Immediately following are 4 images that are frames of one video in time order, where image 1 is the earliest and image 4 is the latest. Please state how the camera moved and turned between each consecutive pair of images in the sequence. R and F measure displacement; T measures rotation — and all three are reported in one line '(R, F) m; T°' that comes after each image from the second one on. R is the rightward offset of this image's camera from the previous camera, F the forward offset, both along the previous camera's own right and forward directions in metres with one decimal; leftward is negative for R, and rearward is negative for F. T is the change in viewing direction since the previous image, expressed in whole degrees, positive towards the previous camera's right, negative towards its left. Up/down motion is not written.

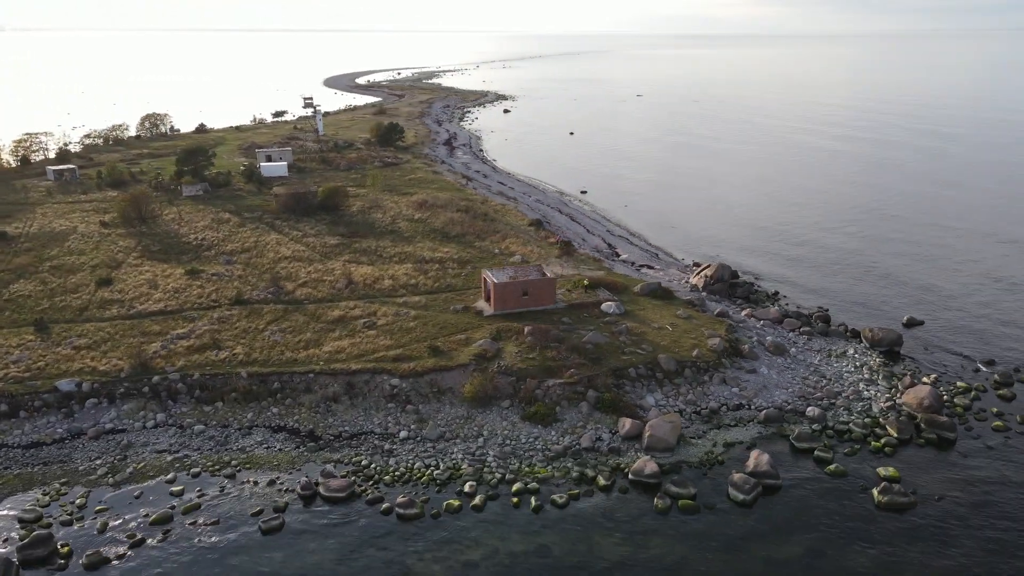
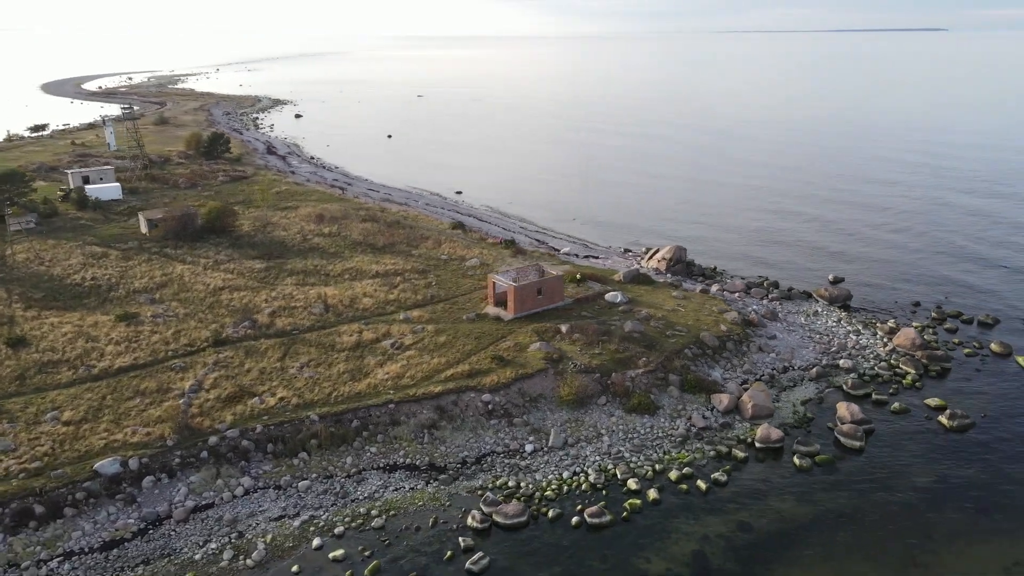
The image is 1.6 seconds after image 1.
(-12.9, +2.4) m; +19°
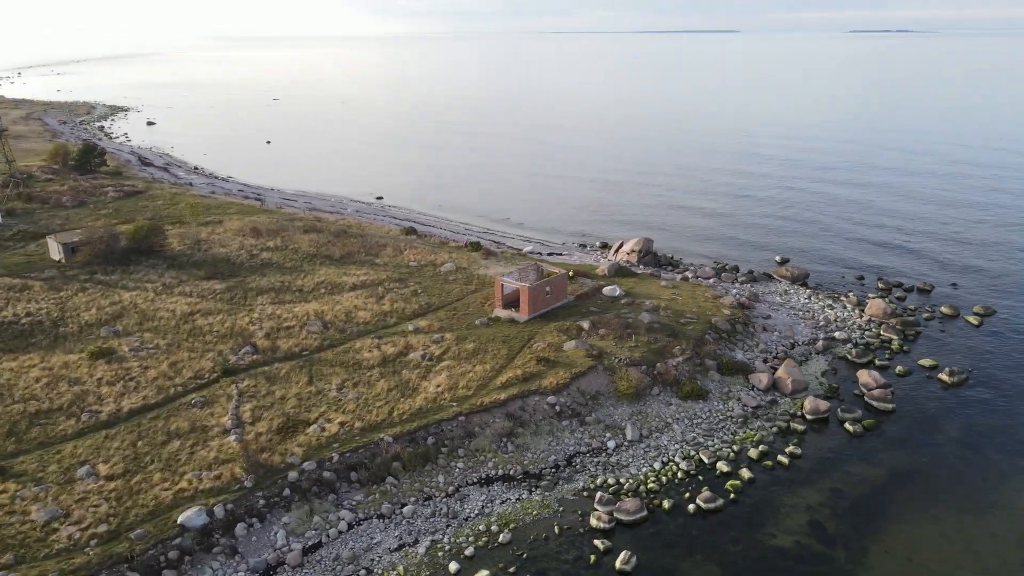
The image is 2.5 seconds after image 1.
(-8.2, +1.0) m; +12°
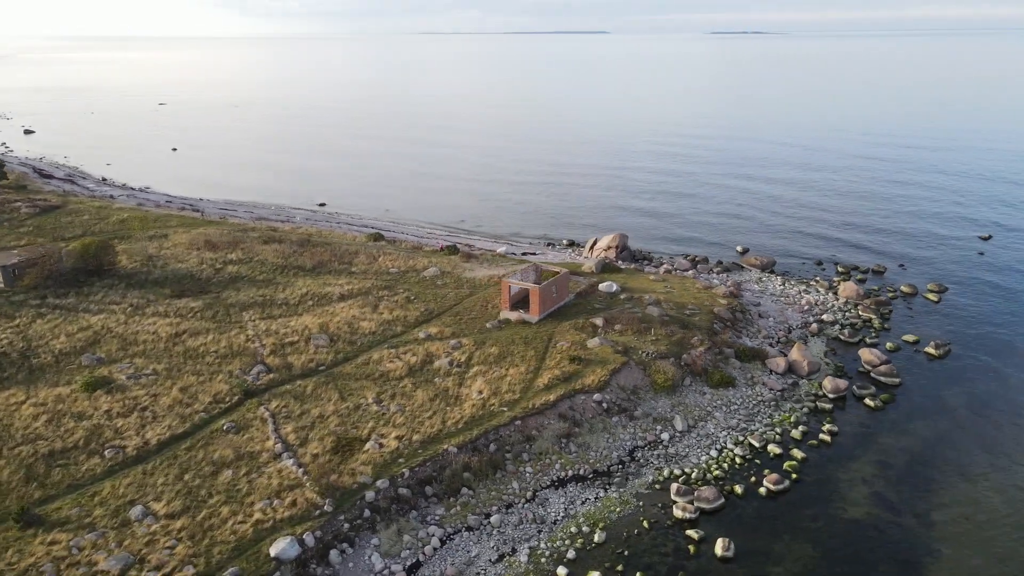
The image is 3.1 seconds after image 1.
(-5.9, +0.6) m; +8°
